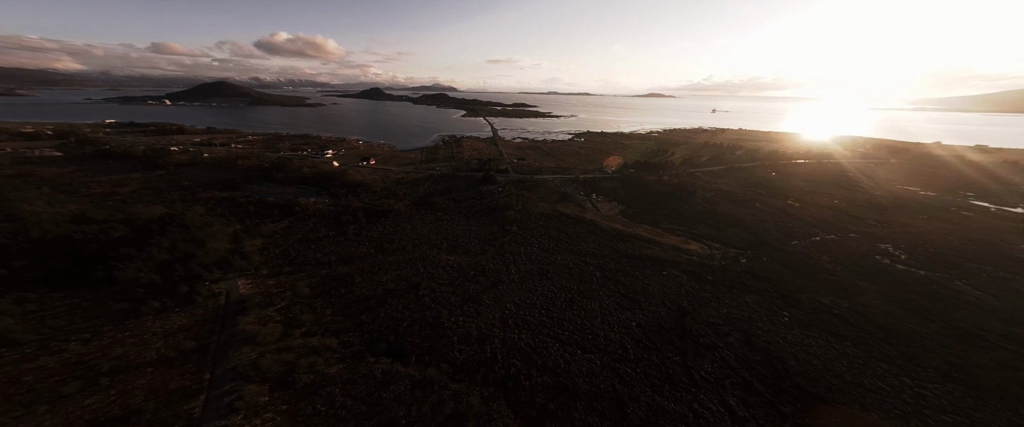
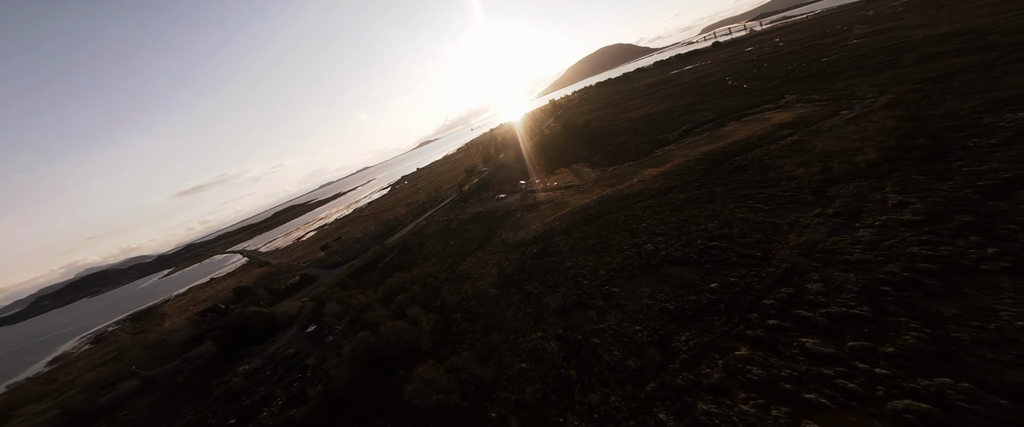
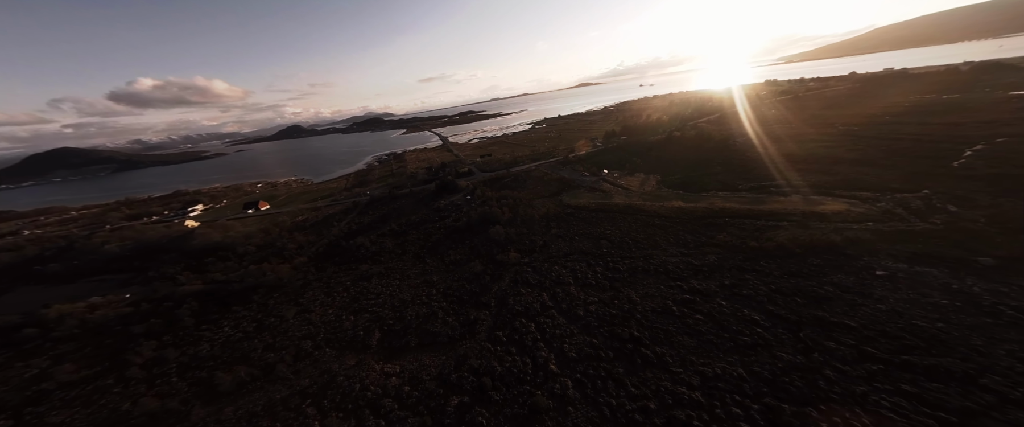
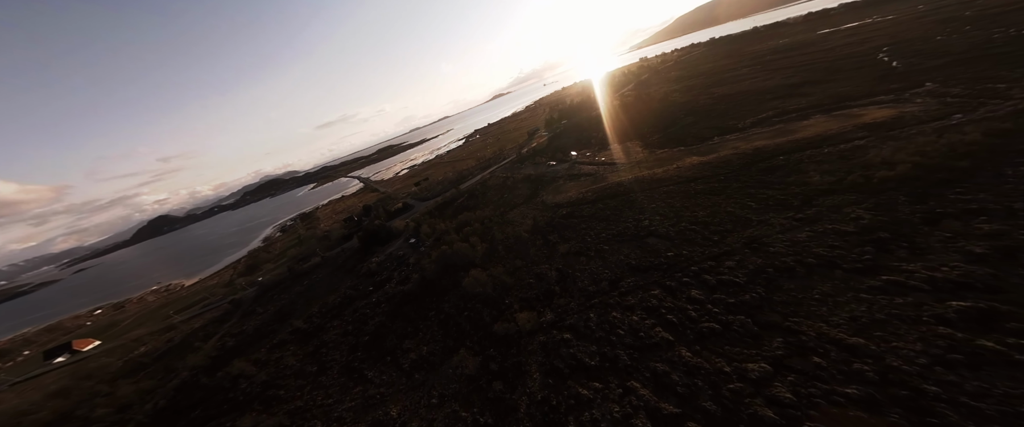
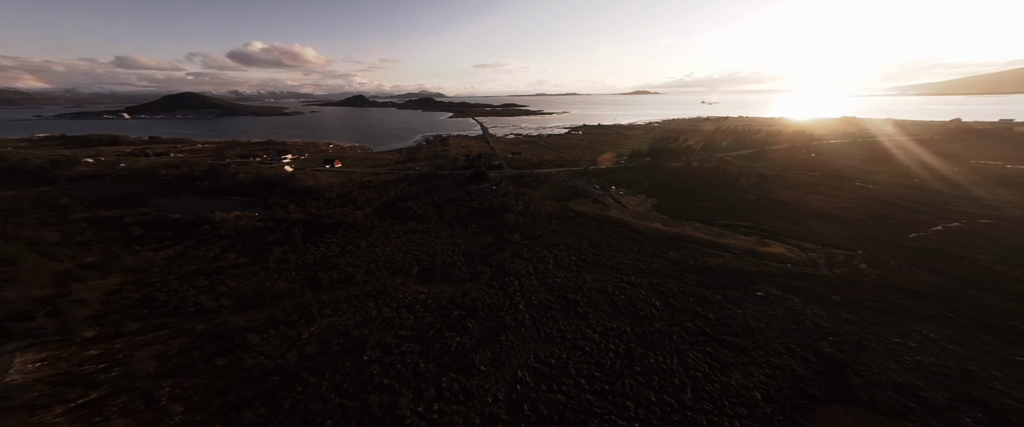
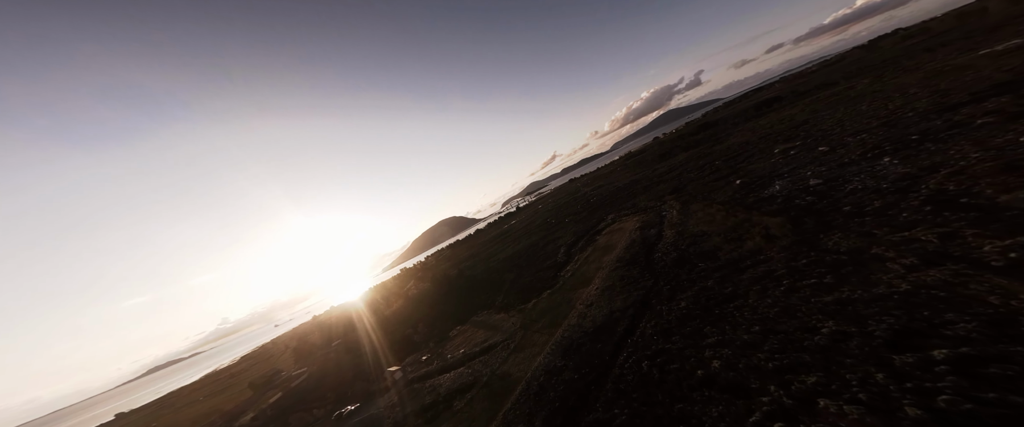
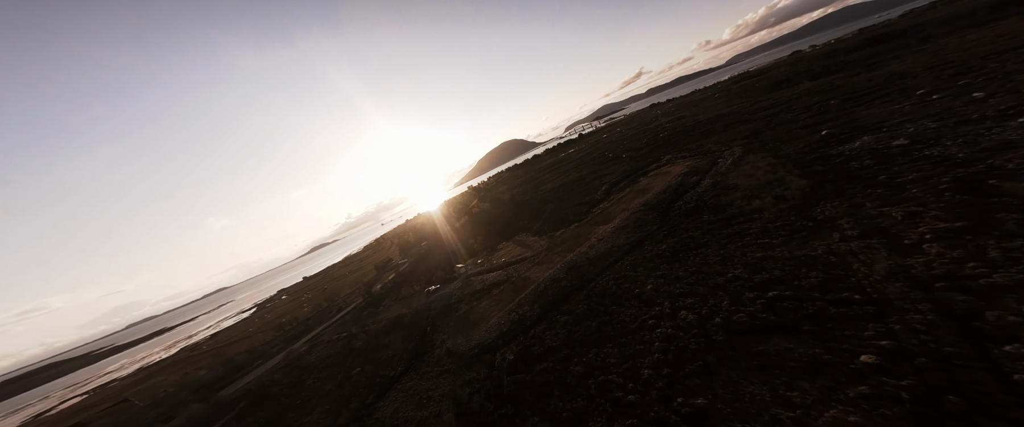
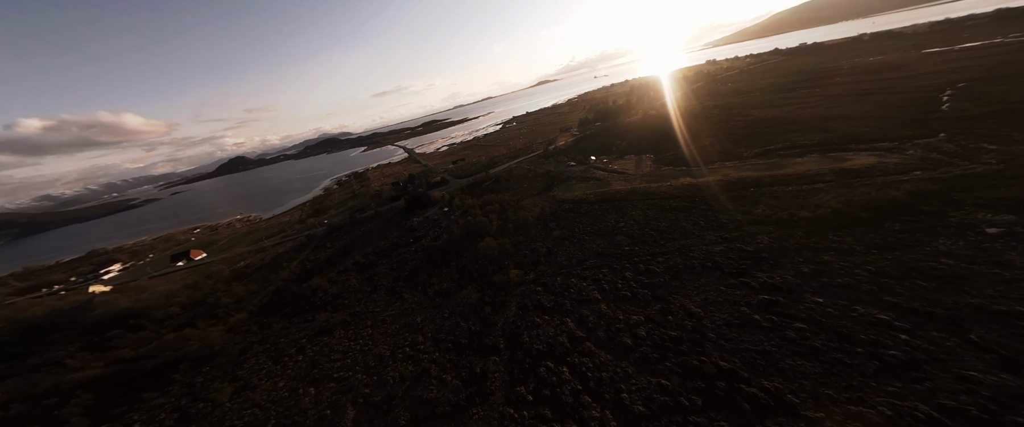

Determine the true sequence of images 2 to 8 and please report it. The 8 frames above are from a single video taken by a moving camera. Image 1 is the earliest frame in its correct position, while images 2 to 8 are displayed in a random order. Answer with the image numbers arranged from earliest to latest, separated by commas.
5, 3, 8, 4, 2, 7, 6
